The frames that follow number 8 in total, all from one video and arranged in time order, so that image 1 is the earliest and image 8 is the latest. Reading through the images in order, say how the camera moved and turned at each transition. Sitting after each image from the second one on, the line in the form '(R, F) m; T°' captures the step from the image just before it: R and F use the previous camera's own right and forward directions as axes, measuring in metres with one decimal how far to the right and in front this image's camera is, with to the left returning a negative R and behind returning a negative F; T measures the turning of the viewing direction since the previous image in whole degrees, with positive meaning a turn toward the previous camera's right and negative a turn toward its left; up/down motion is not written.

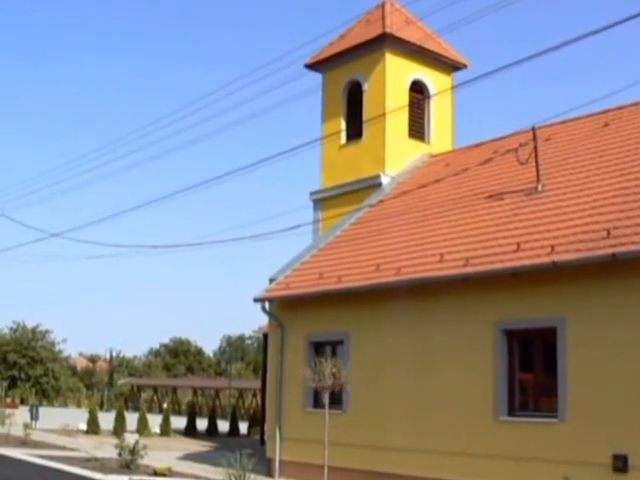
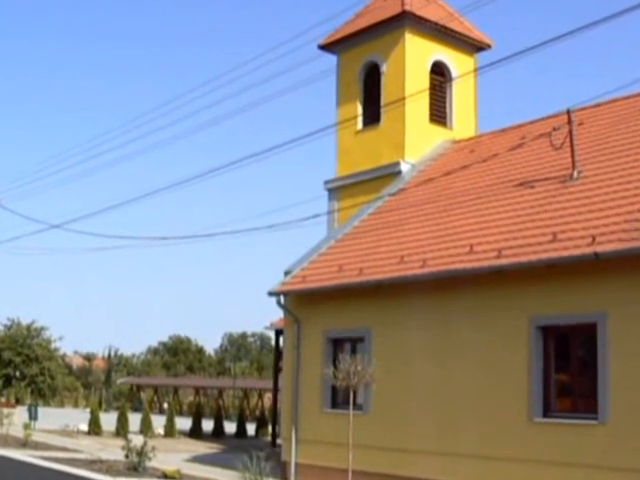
(-0.2, +1.1) m; 0°
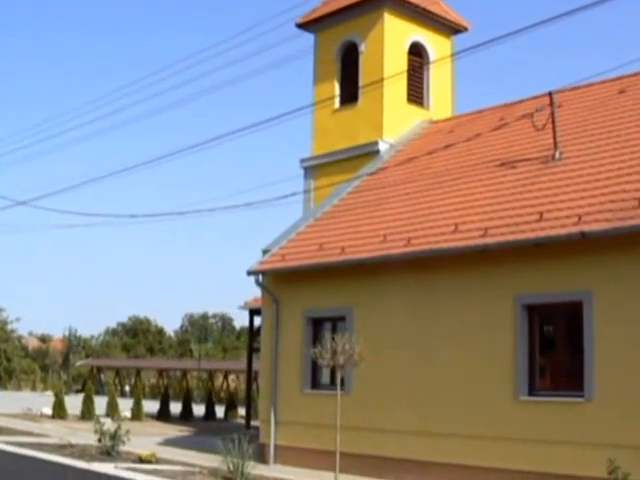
(-0.4, +0.1) m; +2°
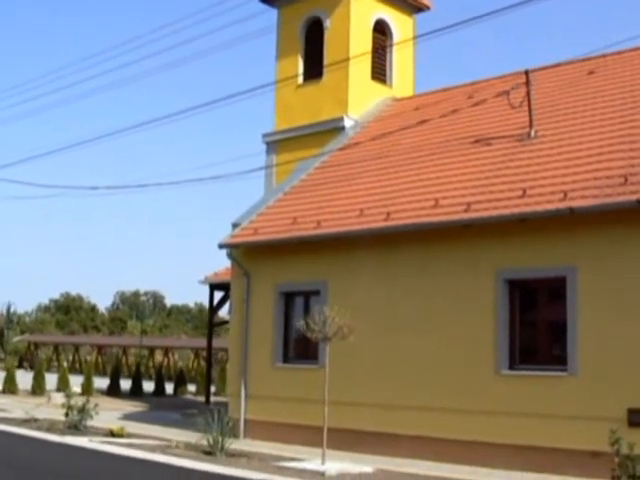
(-0.9, +0.1) m; +4°
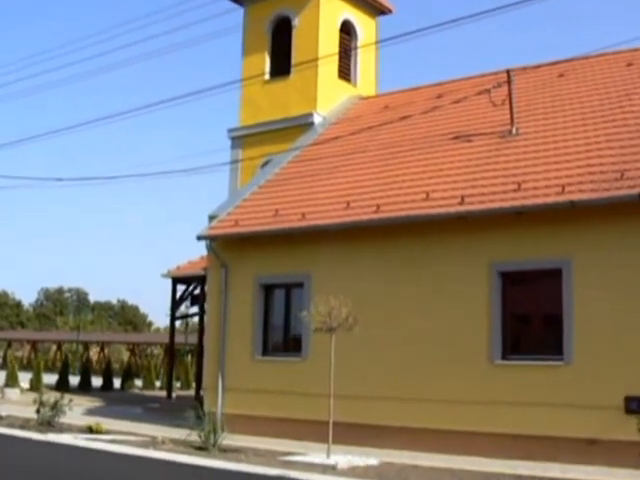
(-1.3, +0.1) m; +5°
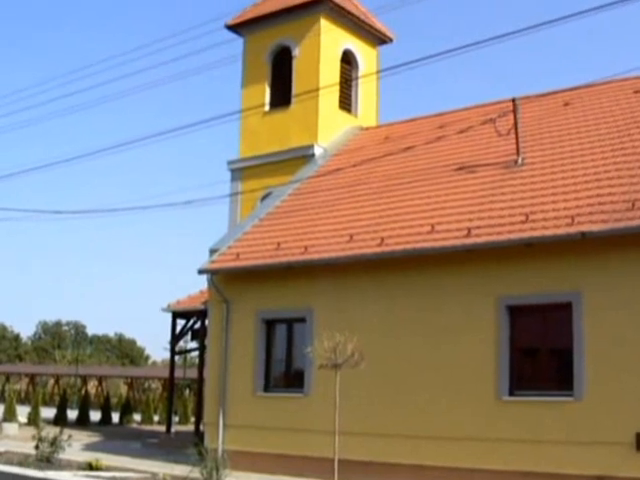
(-0.1, +0.3) m; 0°
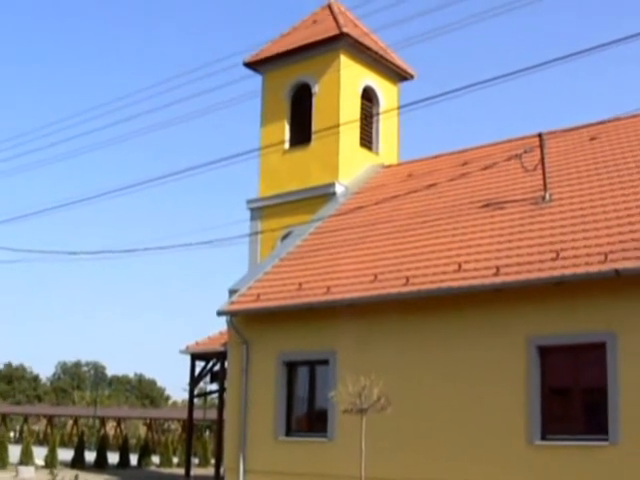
(-0.1, +0.4) m; -1°
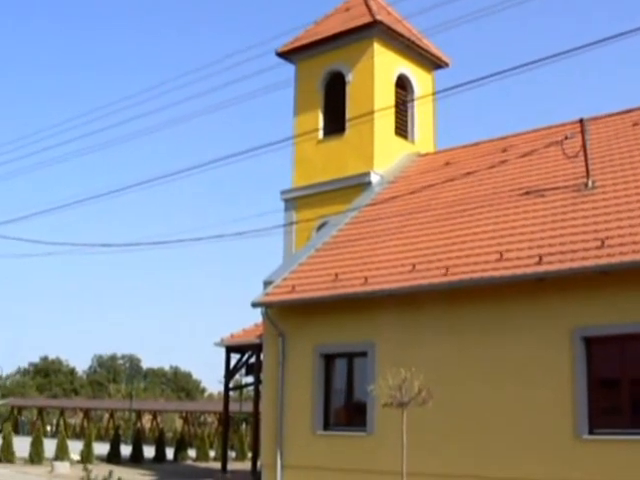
(-0.1, +0.3) m; -2°
